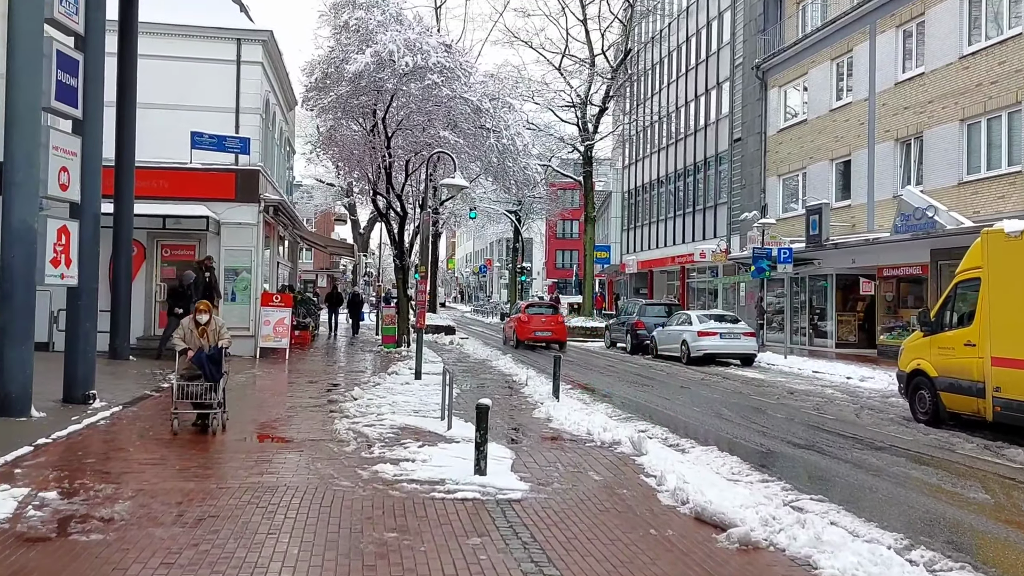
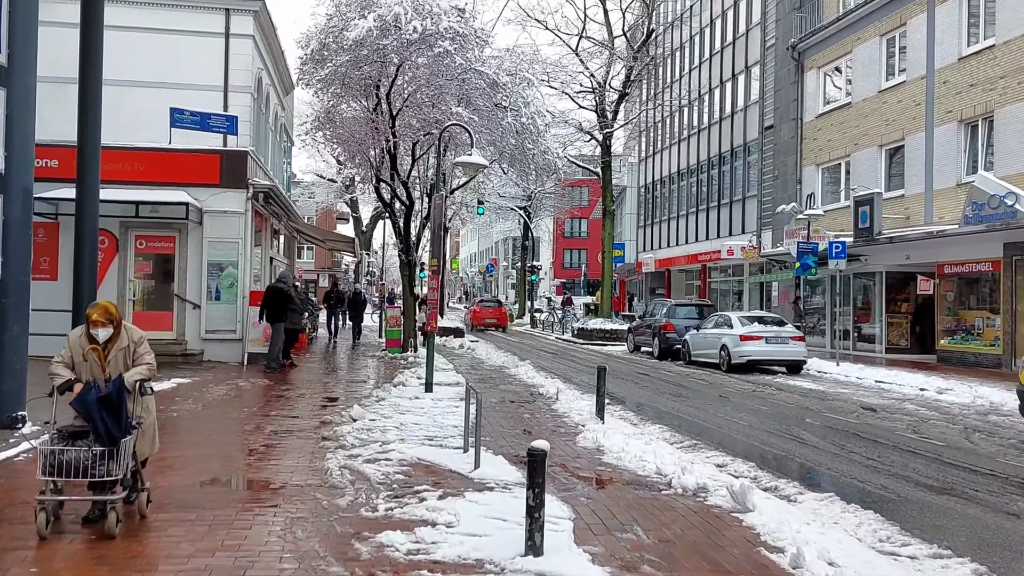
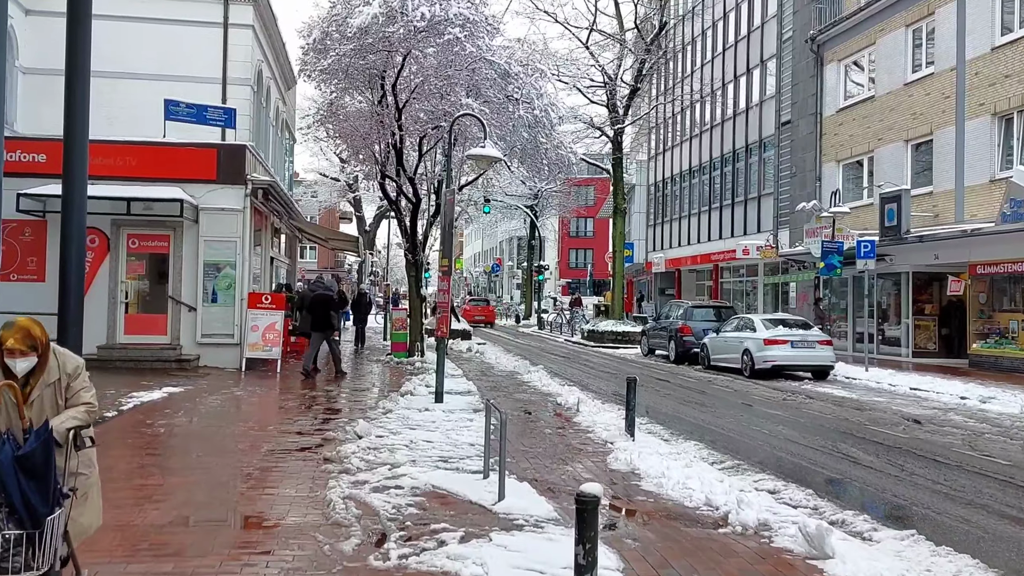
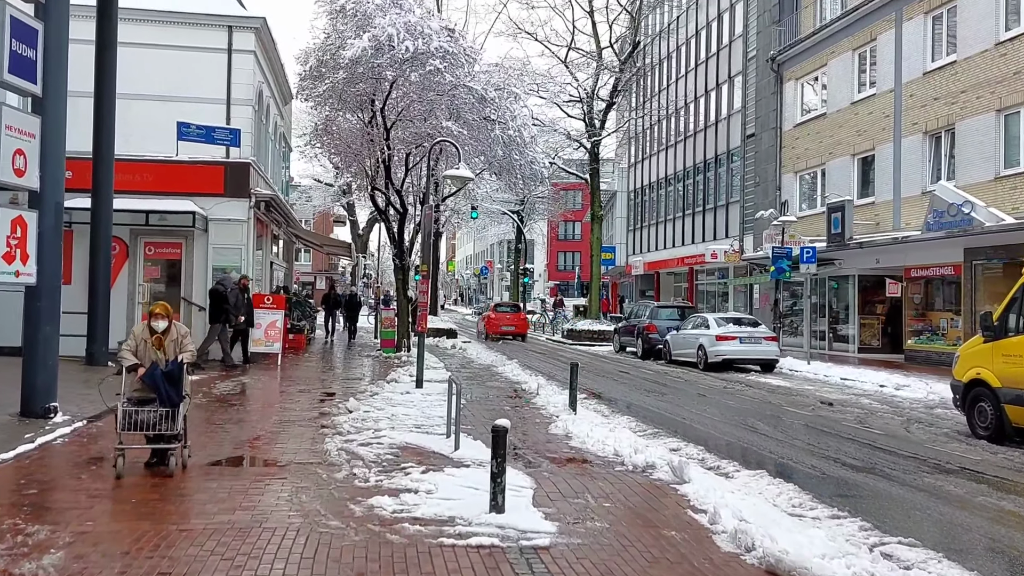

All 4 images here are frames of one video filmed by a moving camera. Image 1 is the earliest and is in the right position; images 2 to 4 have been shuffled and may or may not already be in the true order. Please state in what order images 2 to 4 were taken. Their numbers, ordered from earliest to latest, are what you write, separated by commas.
4, 2, 3
